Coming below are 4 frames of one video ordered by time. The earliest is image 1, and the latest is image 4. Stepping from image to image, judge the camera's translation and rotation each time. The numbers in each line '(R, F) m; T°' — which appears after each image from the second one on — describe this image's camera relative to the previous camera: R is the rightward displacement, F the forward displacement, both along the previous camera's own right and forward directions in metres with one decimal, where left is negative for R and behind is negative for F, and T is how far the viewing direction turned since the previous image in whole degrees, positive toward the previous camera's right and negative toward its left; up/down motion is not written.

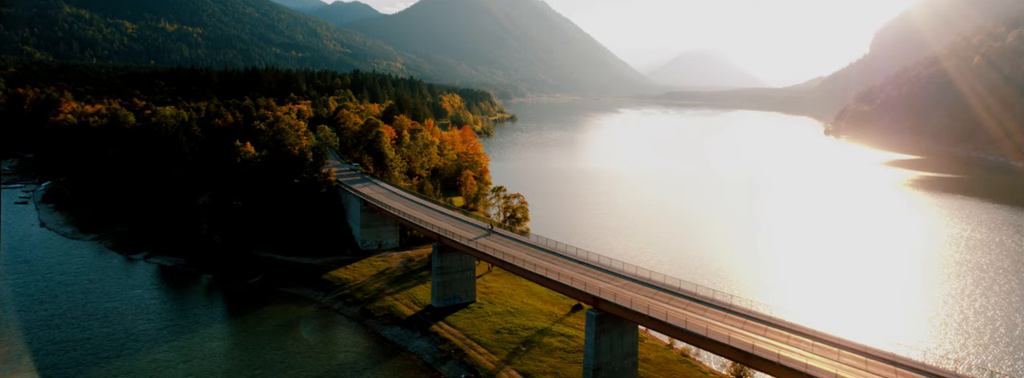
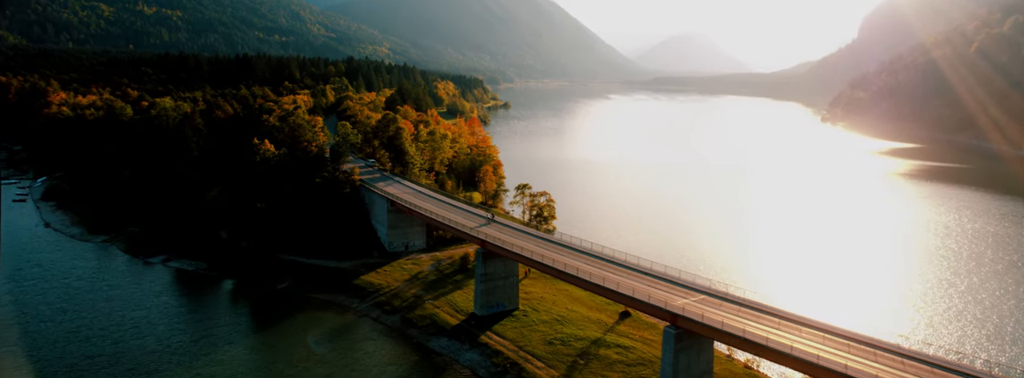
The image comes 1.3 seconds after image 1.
(-6.5, +0.6) m; +3°
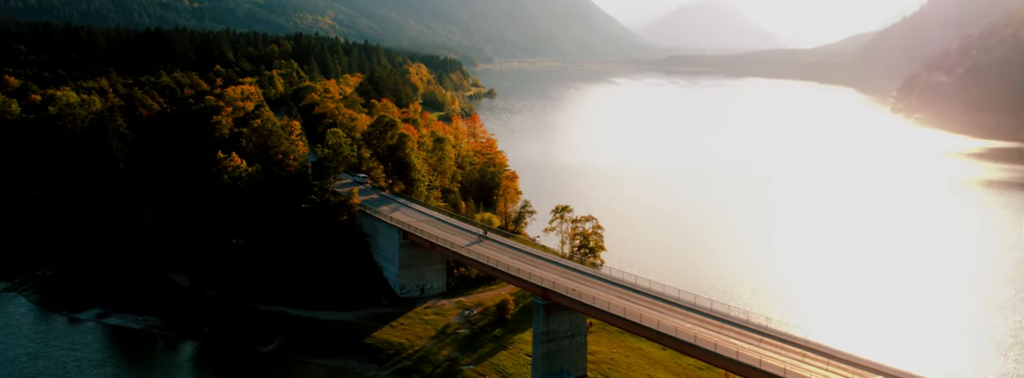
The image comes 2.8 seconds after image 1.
(-10.0, +11.7) m; +8°
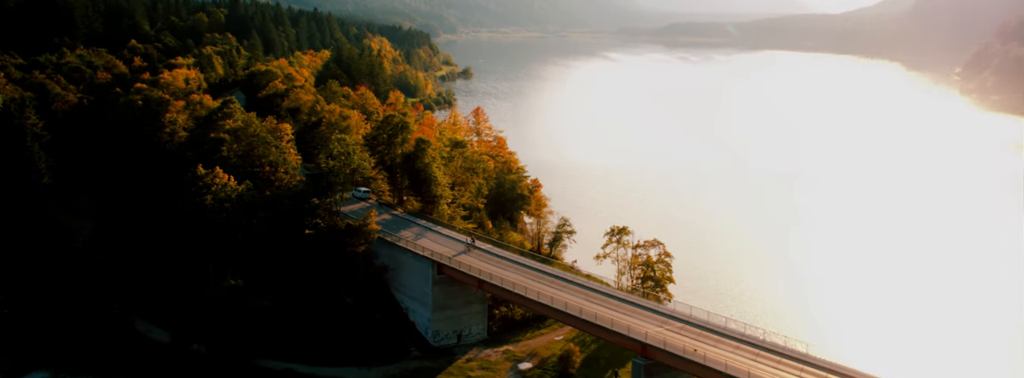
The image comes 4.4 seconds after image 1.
(-10.4, +9.6) m; +9°
